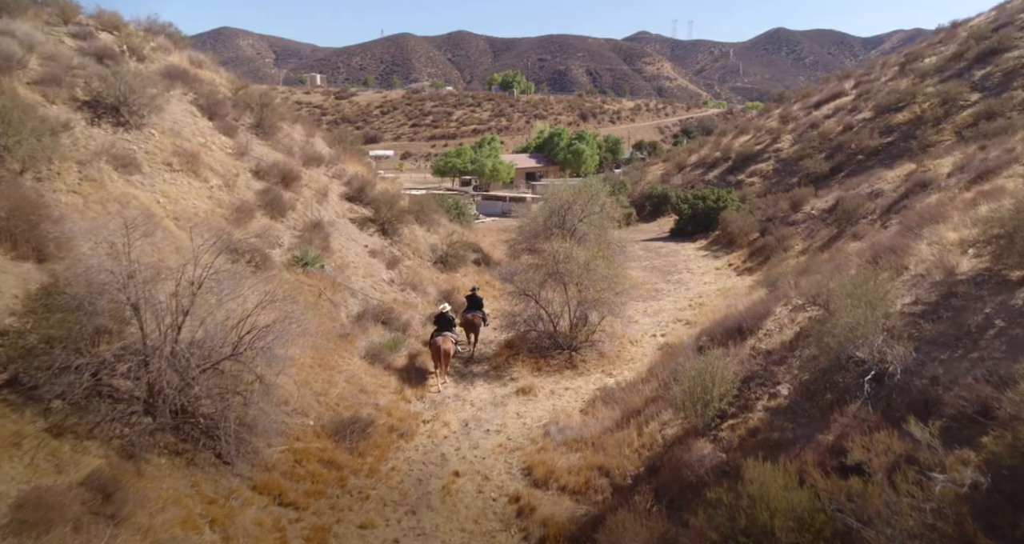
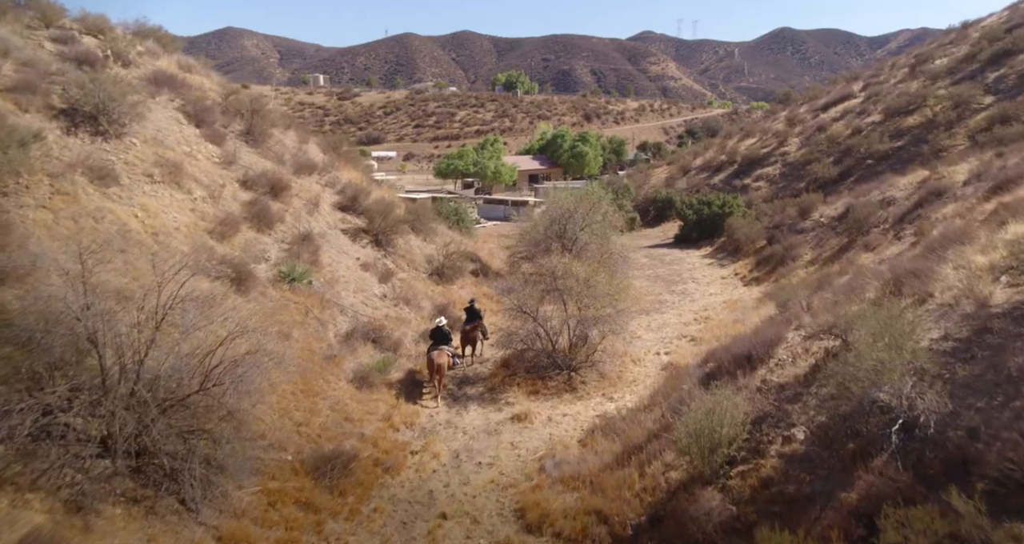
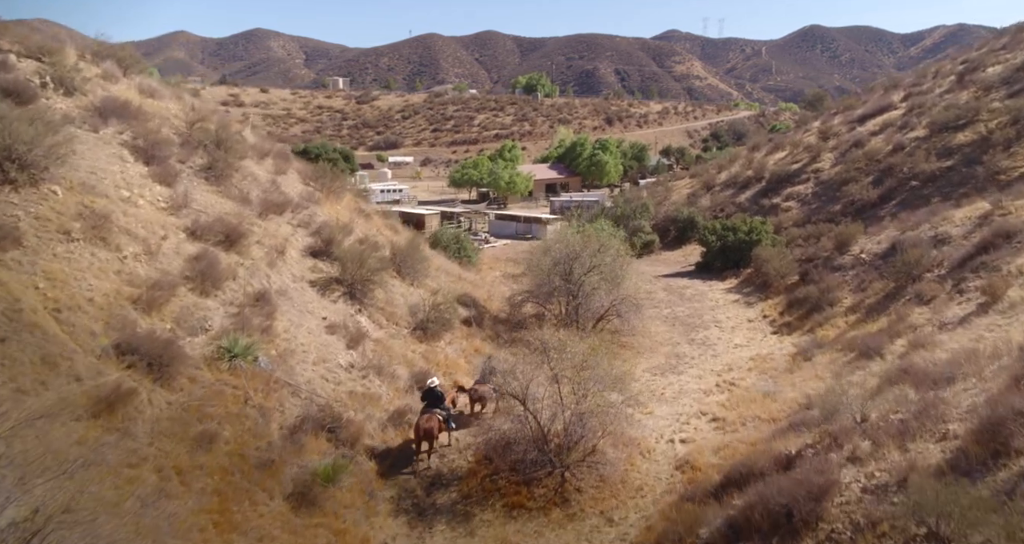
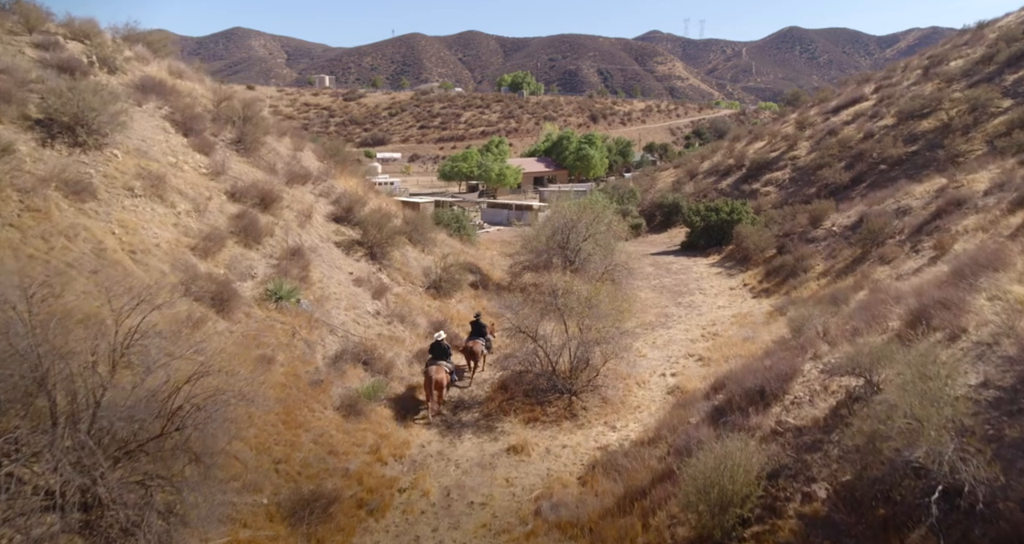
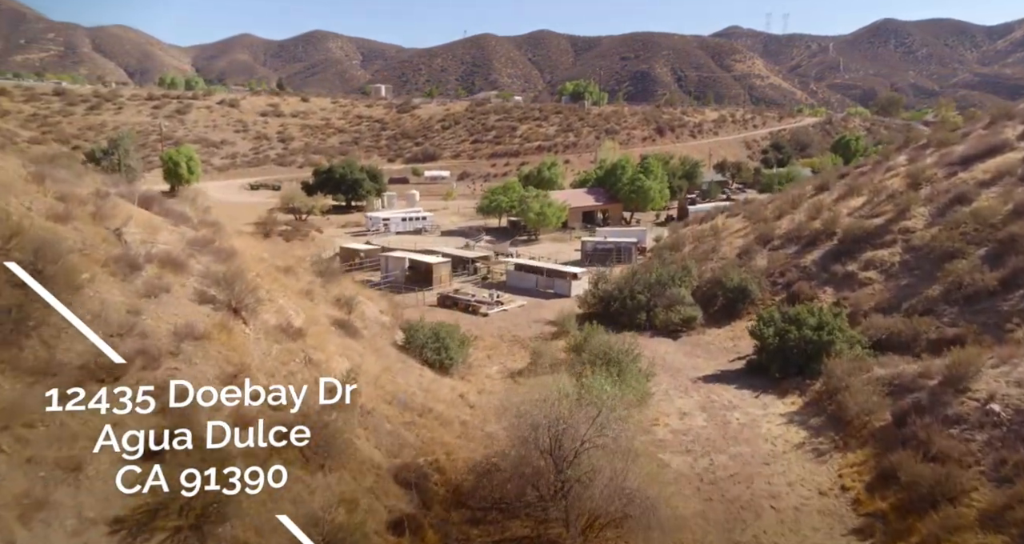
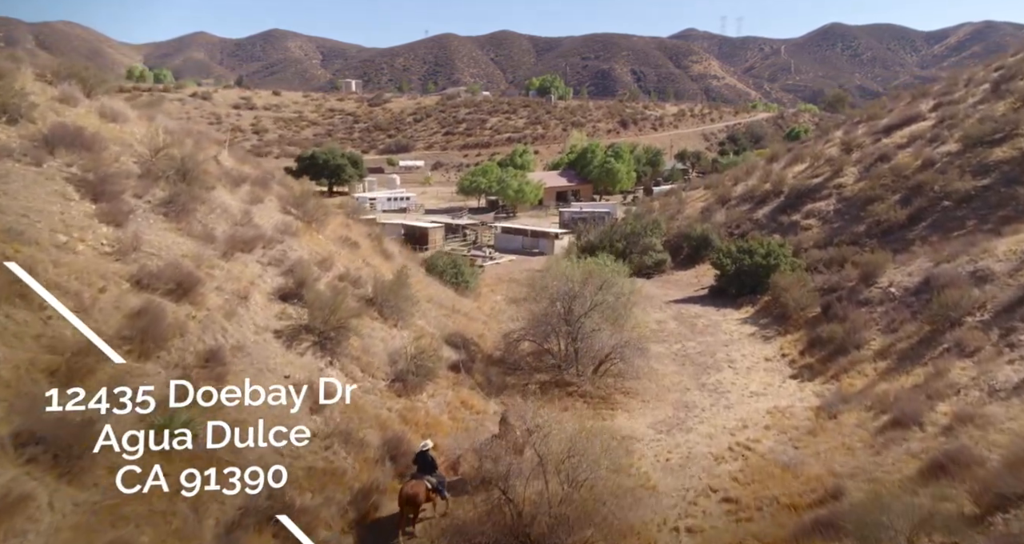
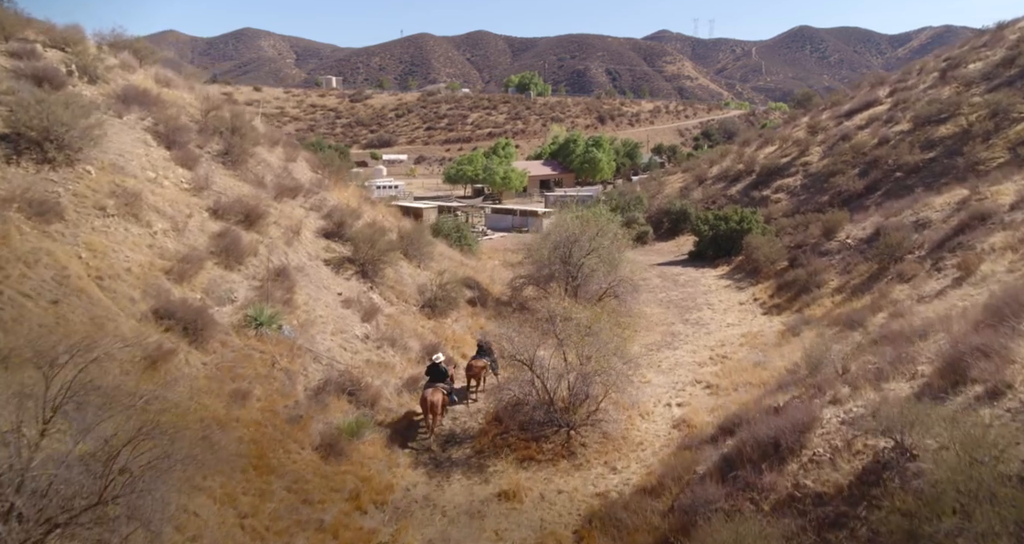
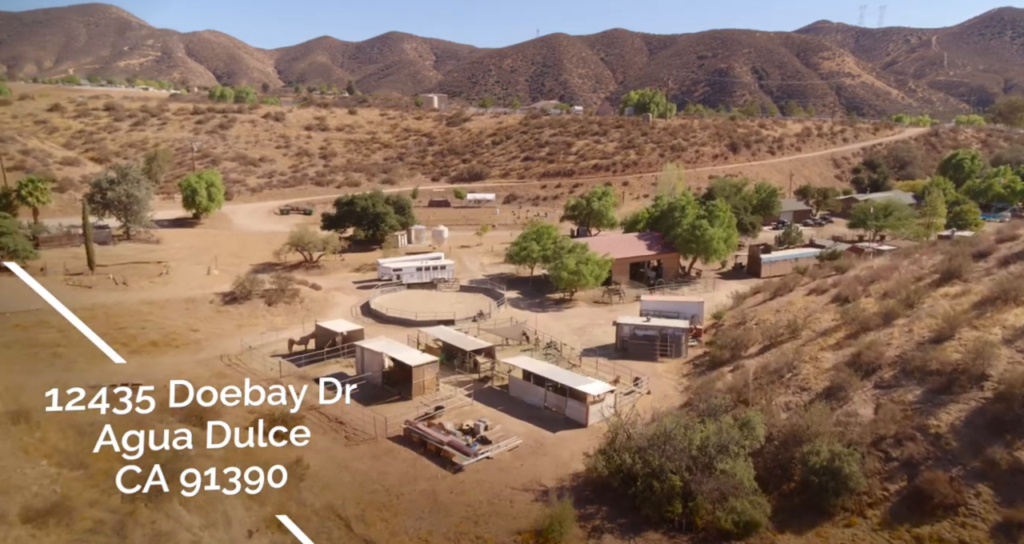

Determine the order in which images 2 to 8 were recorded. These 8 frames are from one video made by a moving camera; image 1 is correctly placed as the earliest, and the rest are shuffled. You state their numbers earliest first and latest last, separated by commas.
2, 4, 7, 3, 6, 5, 8
